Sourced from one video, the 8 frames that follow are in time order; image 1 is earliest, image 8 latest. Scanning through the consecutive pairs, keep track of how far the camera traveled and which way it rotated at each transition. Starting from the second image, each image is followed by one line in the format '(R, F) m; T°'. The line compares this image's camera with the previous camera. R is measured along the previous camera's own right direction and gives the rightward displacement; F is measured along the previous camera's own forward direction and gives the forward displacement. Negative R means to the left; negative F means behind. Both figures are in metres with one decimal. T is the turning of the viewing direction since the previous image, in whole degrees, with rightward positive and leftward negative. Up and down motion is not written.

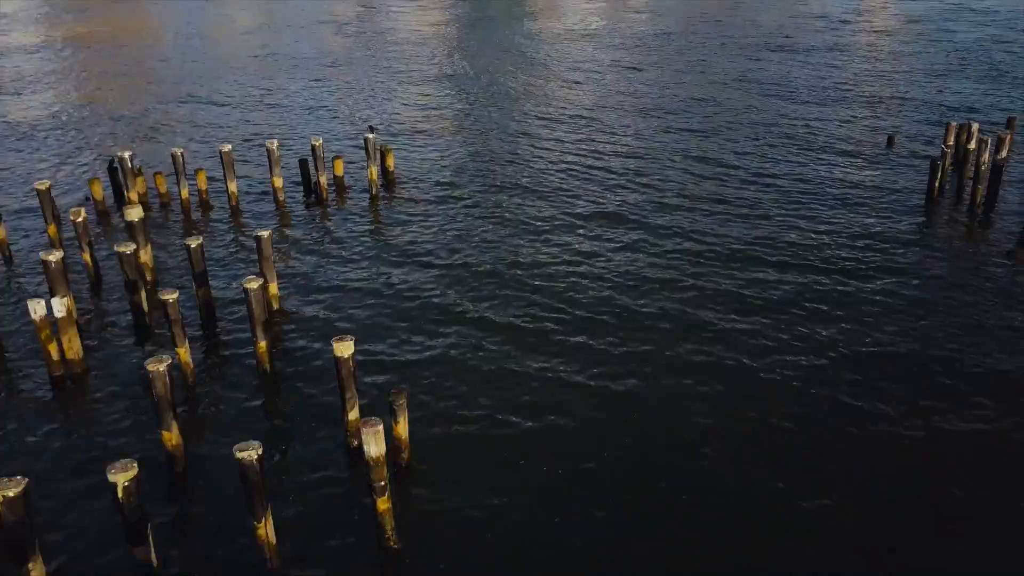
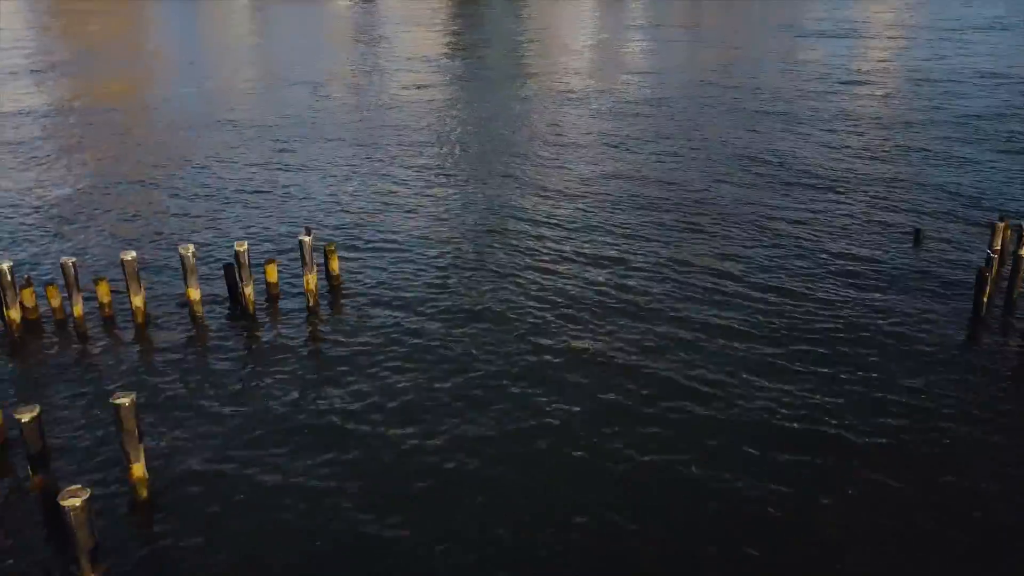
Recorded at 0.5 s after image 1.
(-0.7, +2.9) m; +6°
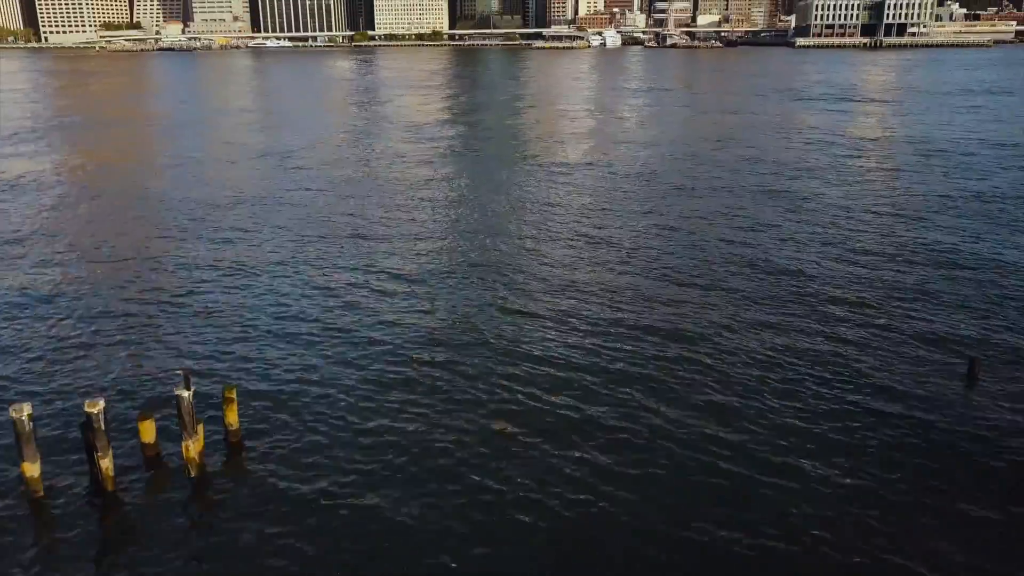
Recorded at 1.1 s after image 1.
(+0.4, +1.7) m; 0°
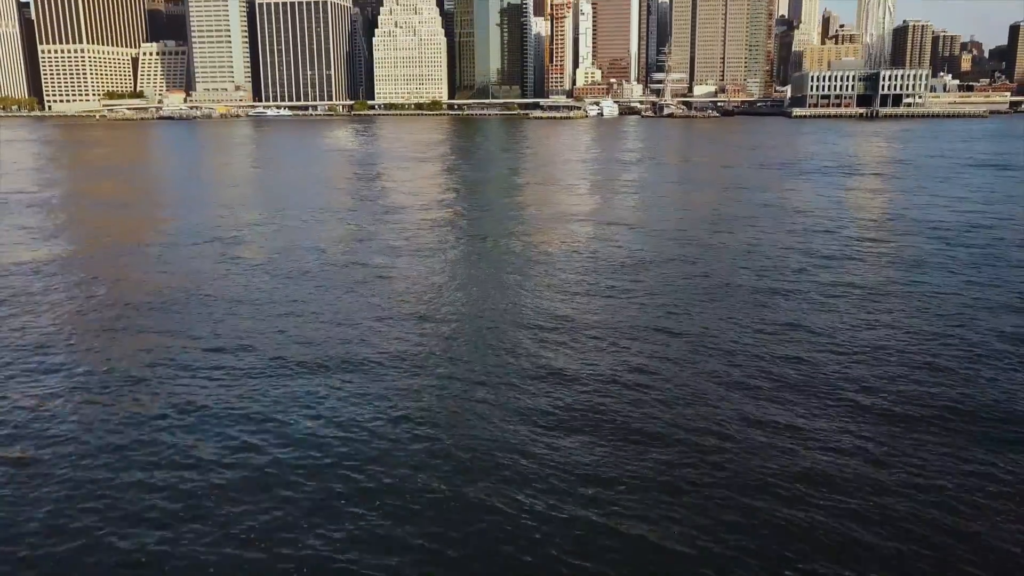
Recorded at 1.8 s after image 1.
(+0.5, +2.2) m; 0°
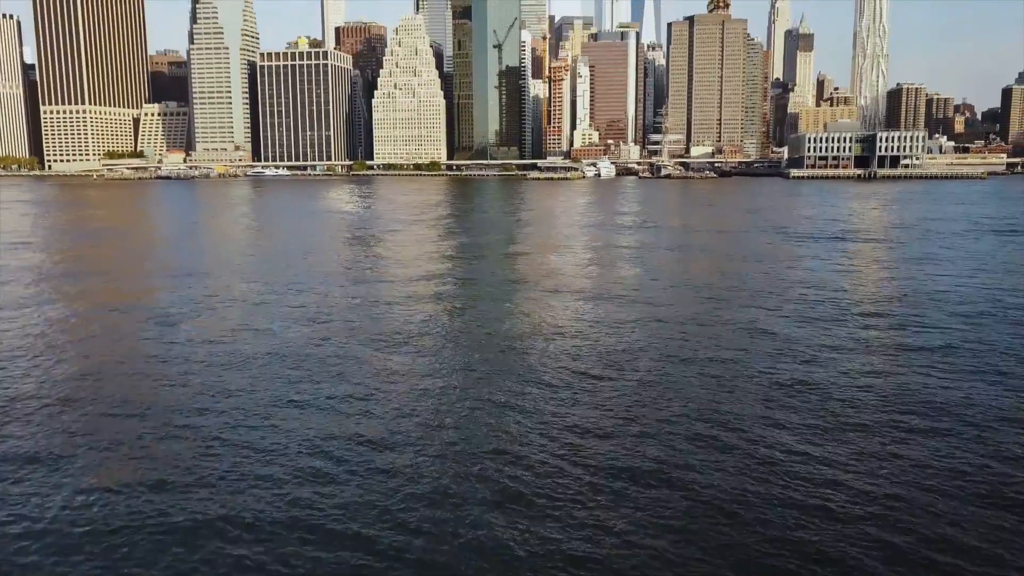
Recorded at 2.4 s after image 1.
(+0.4, +2.0) m; 0°
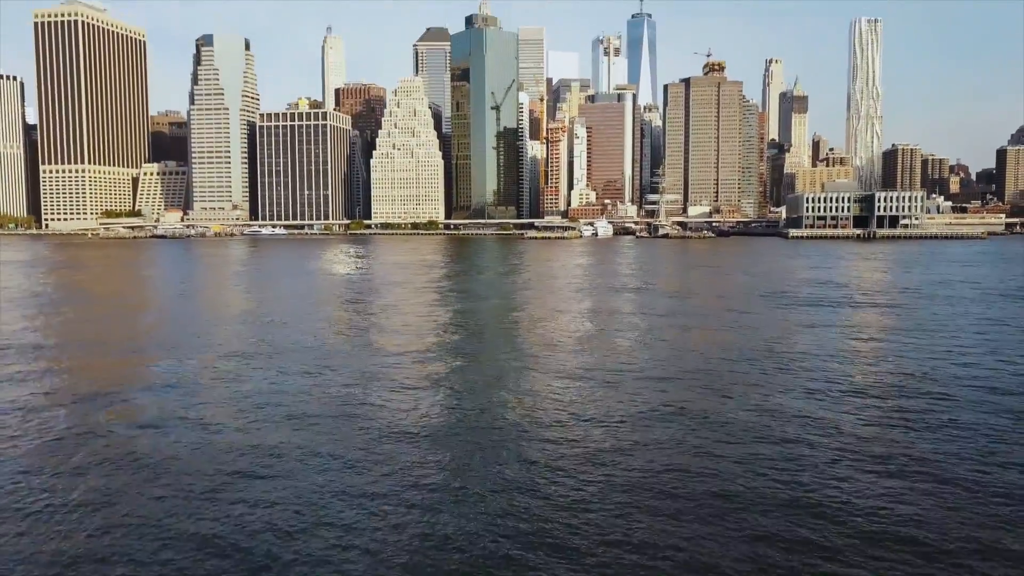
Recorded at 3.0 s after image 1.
(+0.2, +2.1) m; 0°
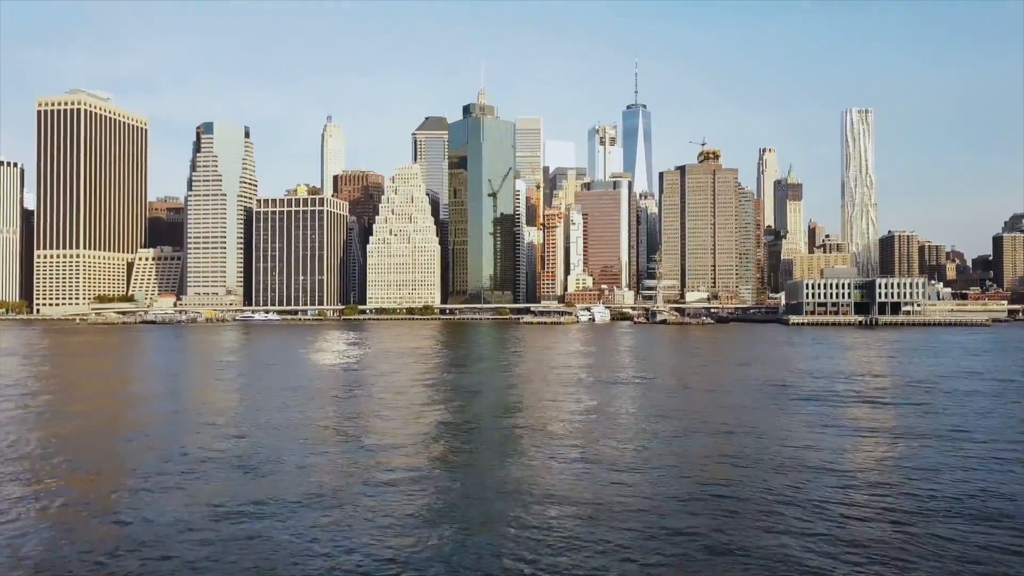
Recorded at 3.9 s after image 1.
(+0.3, +3.1) m; 0°
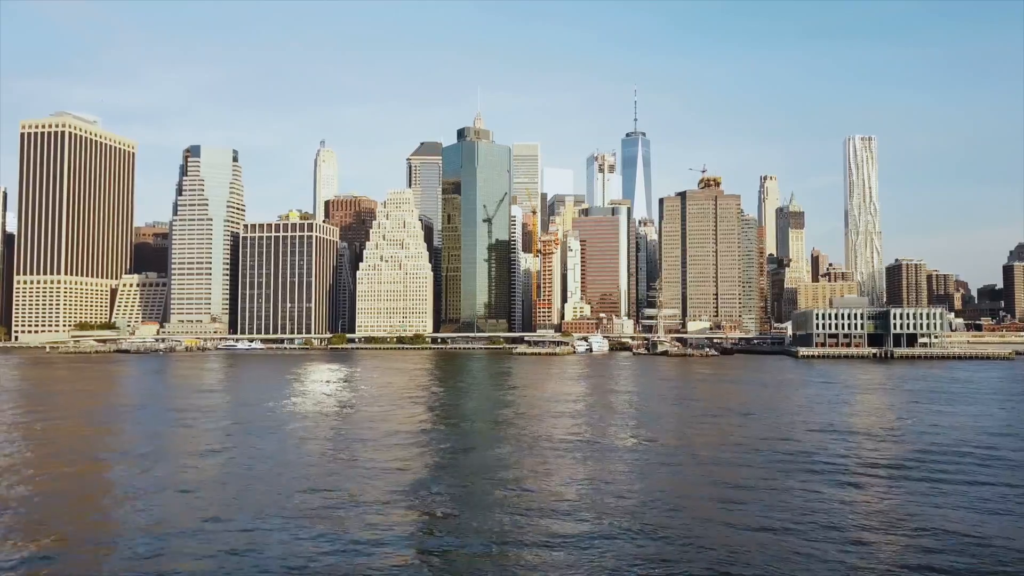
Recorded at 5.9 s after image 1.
(+0.9, +8.7) m; 0°
